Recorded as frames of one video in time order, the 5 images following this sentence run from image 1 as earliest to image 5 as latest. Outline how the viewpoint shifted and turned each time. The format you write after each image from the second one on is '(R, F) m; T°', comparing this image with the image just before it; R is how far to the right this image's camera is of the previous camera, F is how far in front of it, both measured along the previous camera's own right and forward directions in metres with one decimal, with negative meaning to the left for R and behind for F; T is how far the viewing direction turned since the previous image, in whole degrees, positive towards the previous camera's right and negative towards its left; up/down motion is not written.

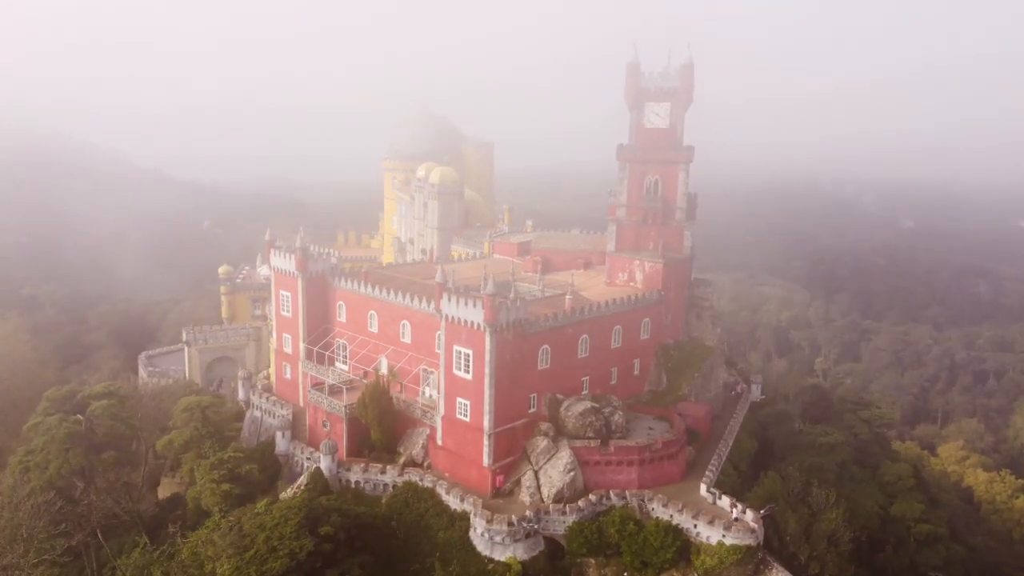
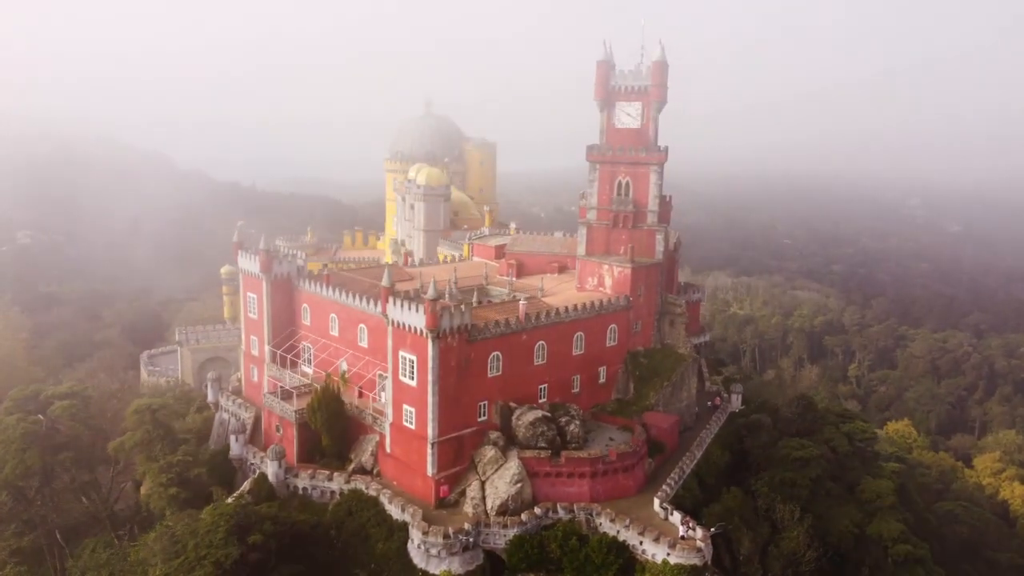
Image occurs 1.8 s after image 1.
(+3.3, +0.9) m; -3°
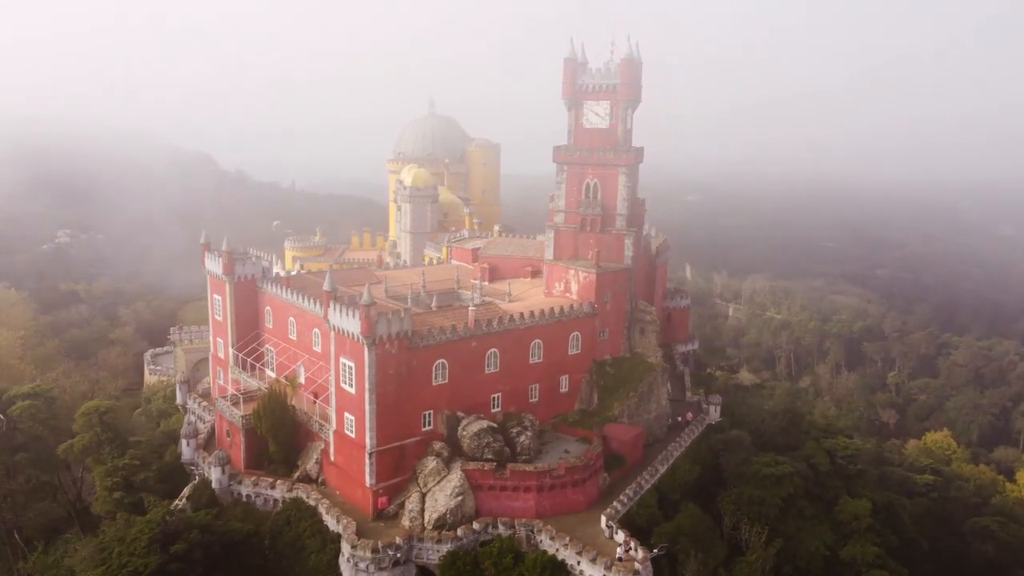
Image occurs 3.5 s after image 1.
(+3.4, +1.1) m; -3°
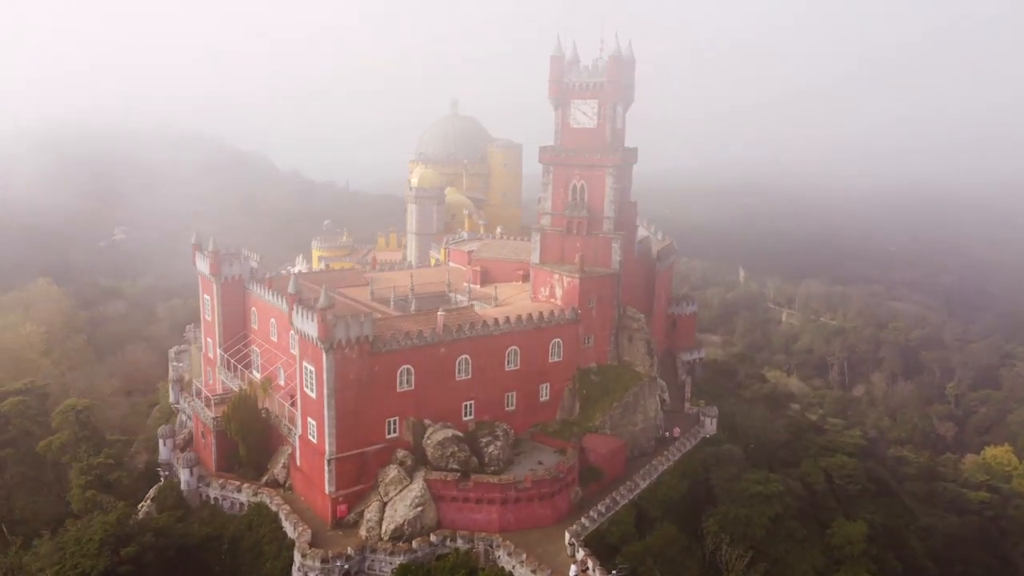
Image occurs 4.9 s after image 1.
(+3.0, +1.1) m; -4°
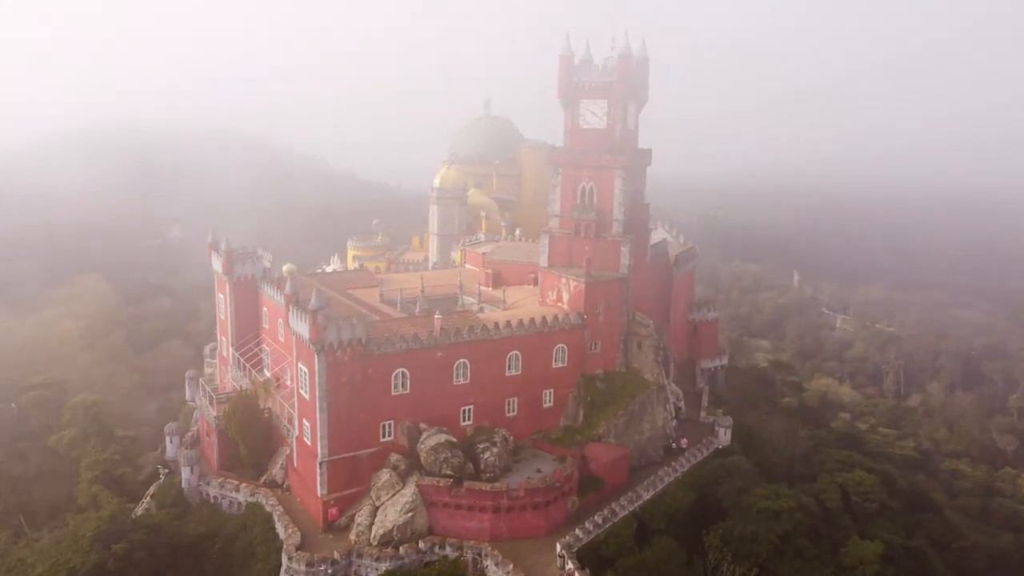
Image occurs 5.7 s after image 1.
(+1.8, +0.6) m; -4°
